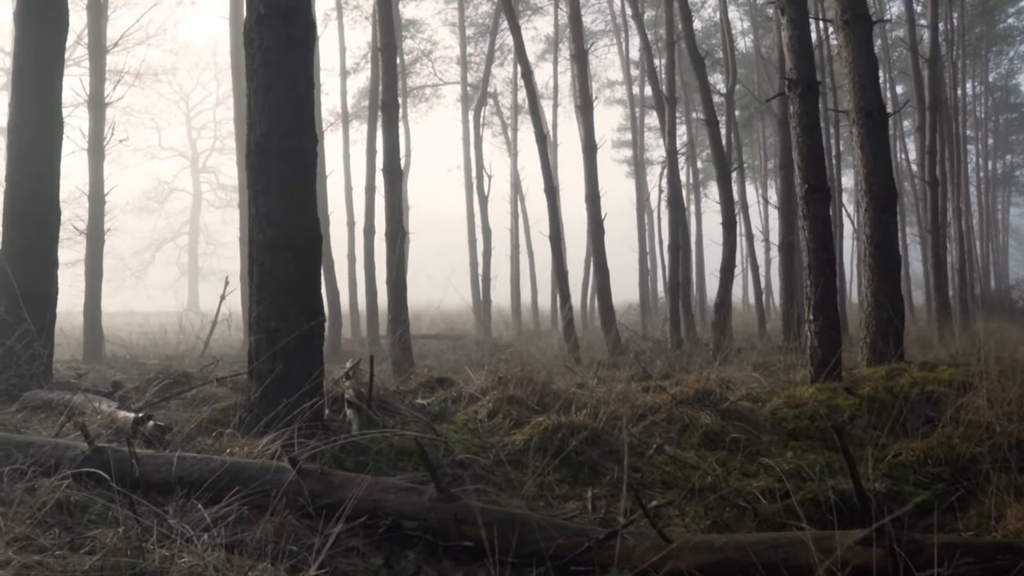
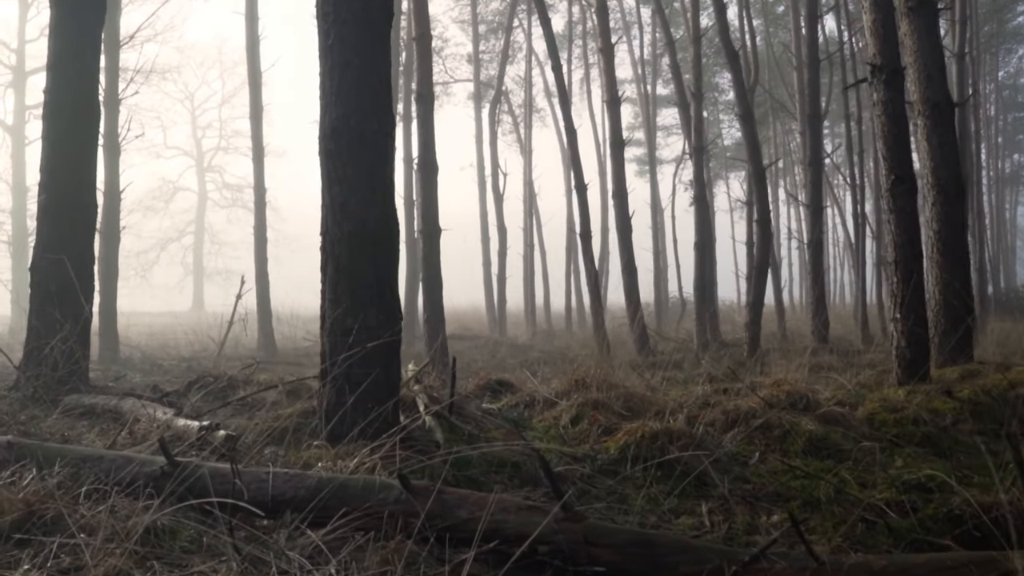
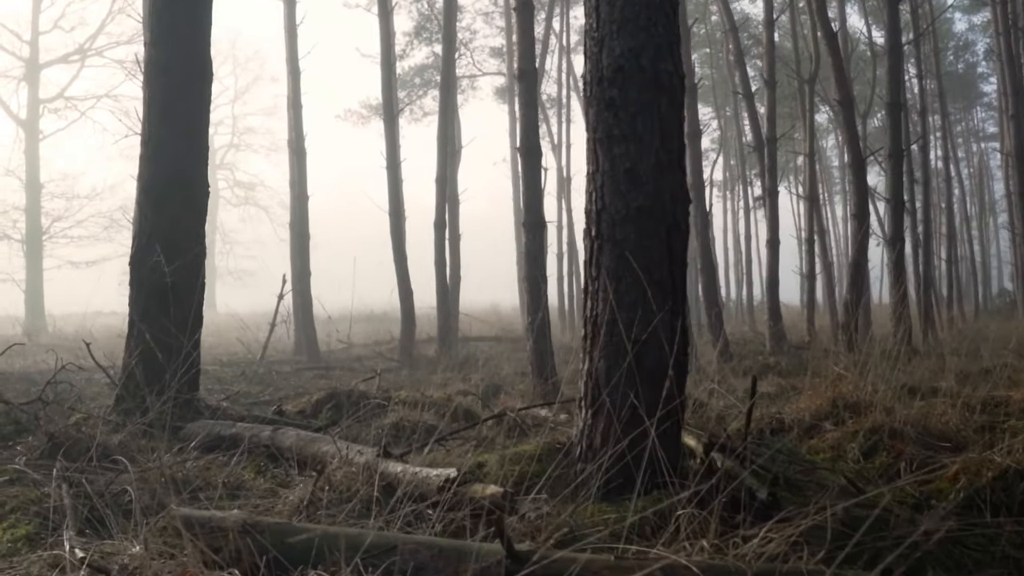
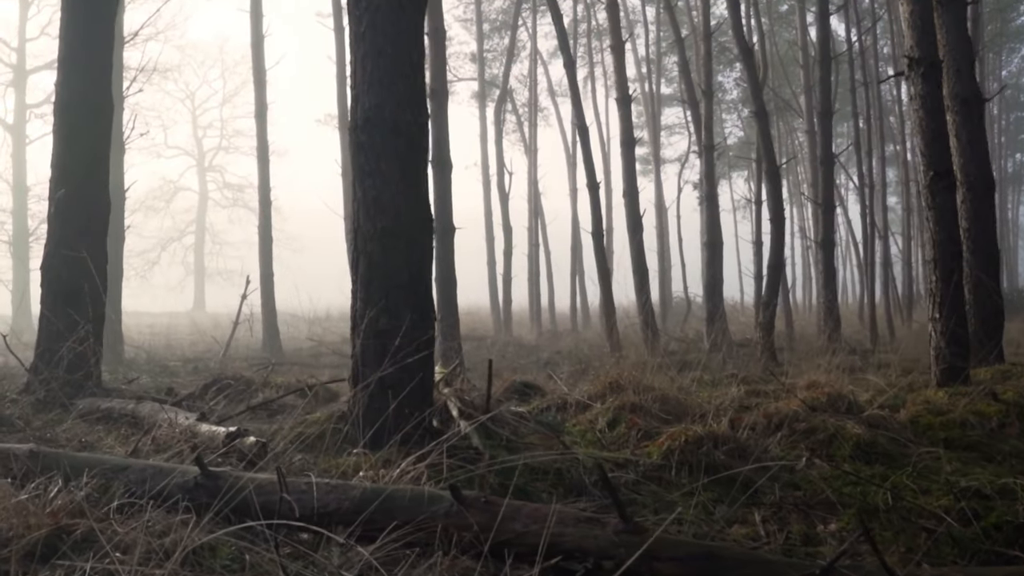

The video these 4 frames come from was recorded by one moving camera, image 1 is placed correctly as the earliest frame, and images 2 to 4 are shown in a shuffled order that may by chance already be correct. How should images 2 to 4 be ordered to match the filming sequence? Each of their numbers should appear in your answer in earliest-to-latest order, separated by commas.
2, 4, 3
